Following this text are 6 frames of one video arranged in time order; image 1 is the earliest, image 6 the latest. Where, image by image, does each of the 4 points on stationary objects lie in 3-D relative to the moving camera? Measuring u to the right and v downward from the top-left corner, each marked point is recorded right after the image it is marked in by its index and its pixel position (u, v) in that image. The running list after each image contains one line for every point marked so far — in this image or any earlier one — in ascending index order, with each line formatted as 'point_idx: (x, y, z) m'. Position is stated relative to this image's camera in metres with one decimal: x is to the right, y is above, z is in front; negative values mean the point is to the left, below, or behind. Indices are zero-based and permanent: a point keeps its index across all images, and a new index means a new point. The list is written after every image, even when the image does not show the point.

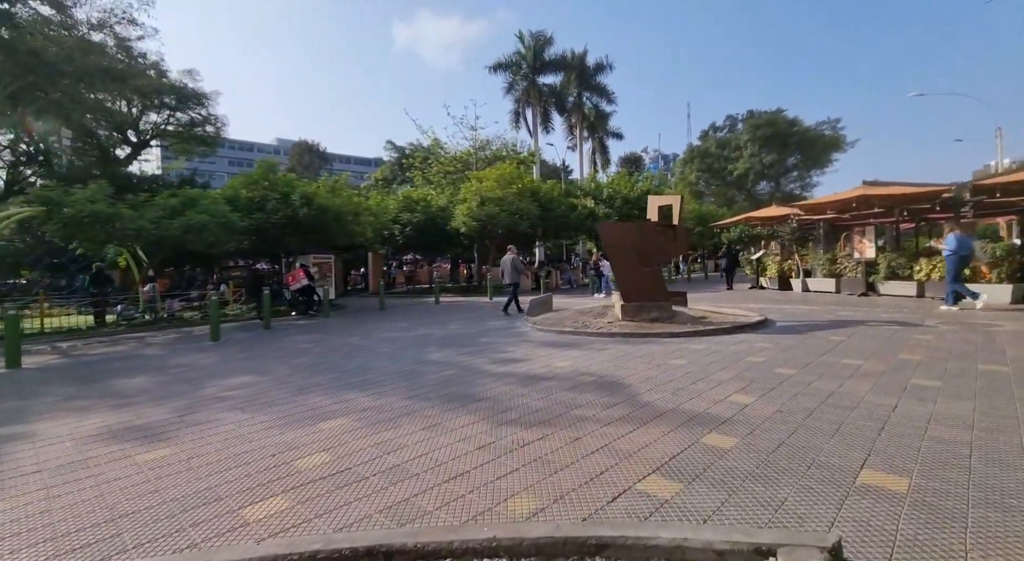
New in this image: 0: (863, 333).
0: (+5.6, -0.8, +8.6) m
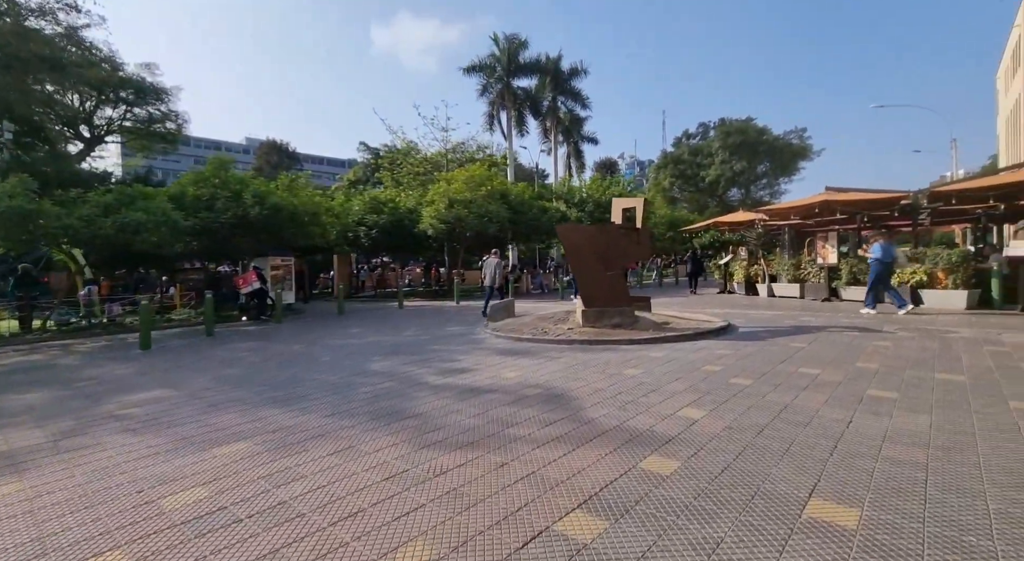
0: (+4.9, -0.9, +8.5) m
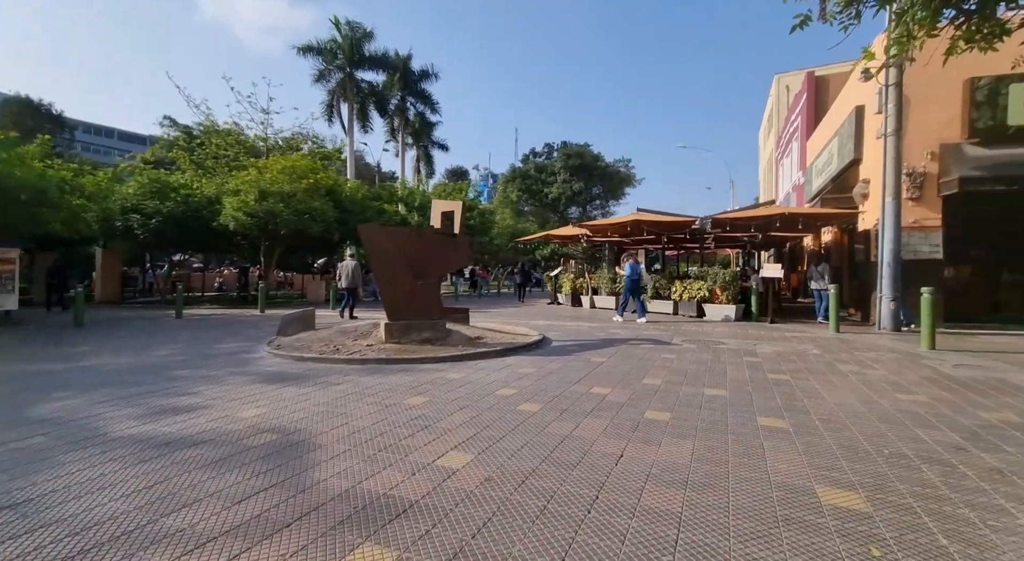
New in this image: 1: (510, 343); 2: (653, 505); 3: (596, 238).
0: (+1.7, -1.2, +8.8) m
1: (0.0, -1.1, +9.0) m
2: (+0.7, -1.1, +2.7) m
3: (+3.1, +1.6, +19.9) m
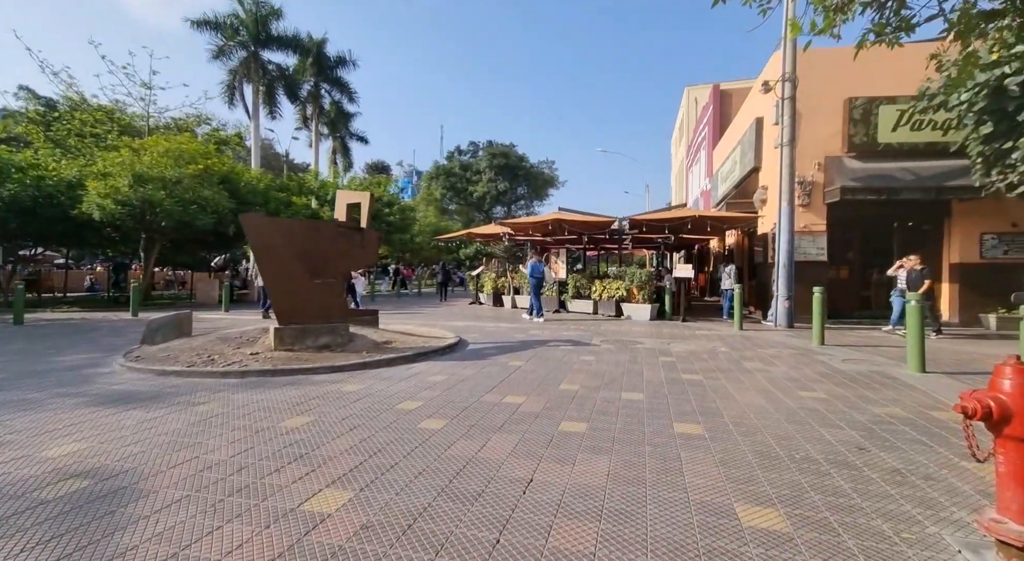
0: (+0.4, -1.2, +8.5) m
1: (-1.4, -1.1, +8.4) m
2: (+0.2, -1.1, +2.3) m
3: (+0.2, +1.6, +19.7) m
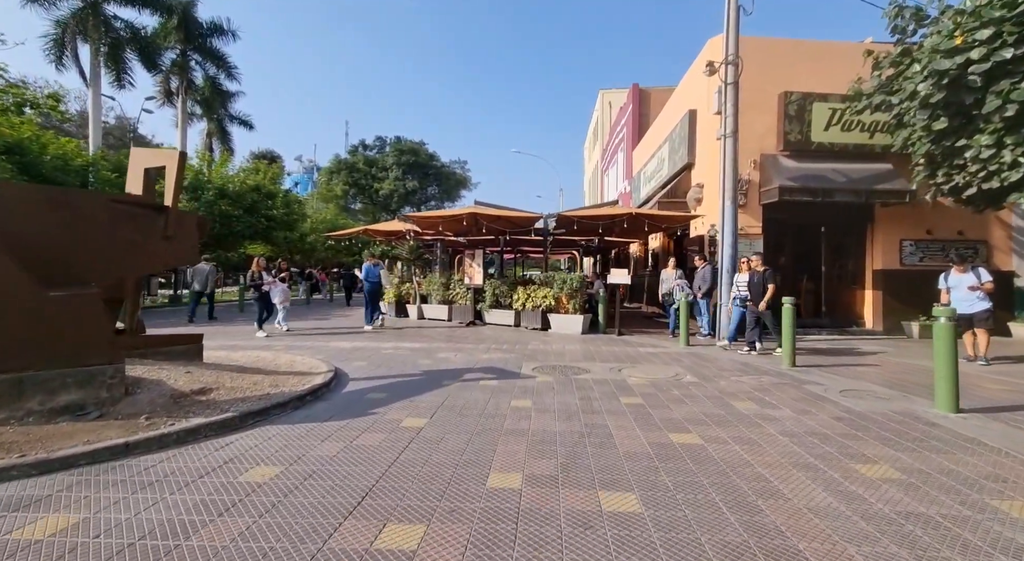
0: (-0.7, -1.3, +5.8) m
1: (-2.5, -1.2, +5.4) m
2: (+0.2, -1.2, -0.3) m
3: (-2.8, +1.4, +16.9) m
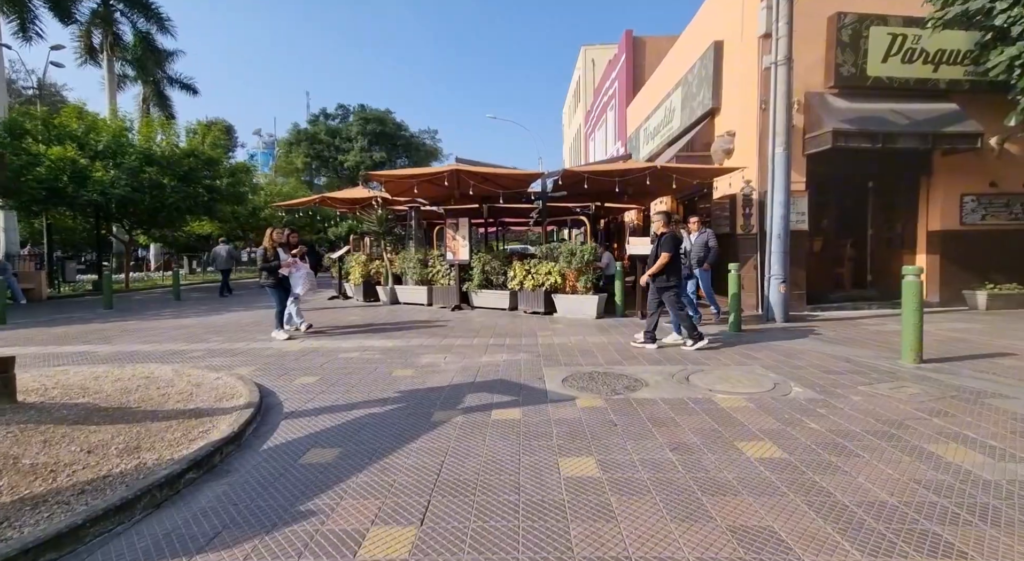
0: (-0.4, -1.1, +3.3) m
1: (-2.2, -1.1, +2.8) m
2: (+0.8, -1.3, -2.8) m
3: (-3.1, +2.0, +14.0) m
